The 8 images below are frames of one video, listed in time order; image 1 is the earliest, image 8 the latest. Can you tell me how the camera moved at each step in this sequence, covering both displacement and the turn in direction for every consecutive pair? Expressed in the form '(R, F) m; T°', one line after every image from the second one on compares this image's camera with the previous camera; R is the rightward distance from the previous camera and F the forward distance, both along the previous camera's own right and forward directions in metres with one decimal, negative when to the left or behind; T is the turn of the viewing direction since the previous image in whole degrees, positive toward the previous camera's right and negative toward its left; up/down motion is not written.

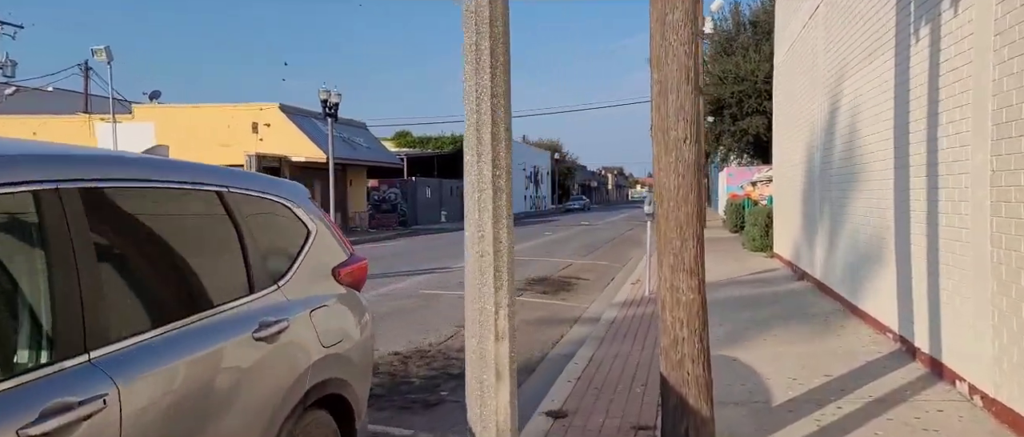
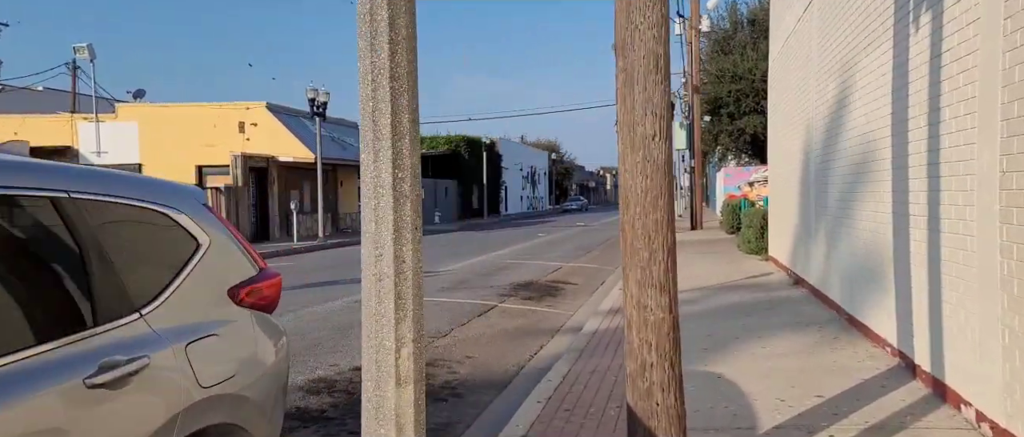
(+0.3, +0.5) m; 0°
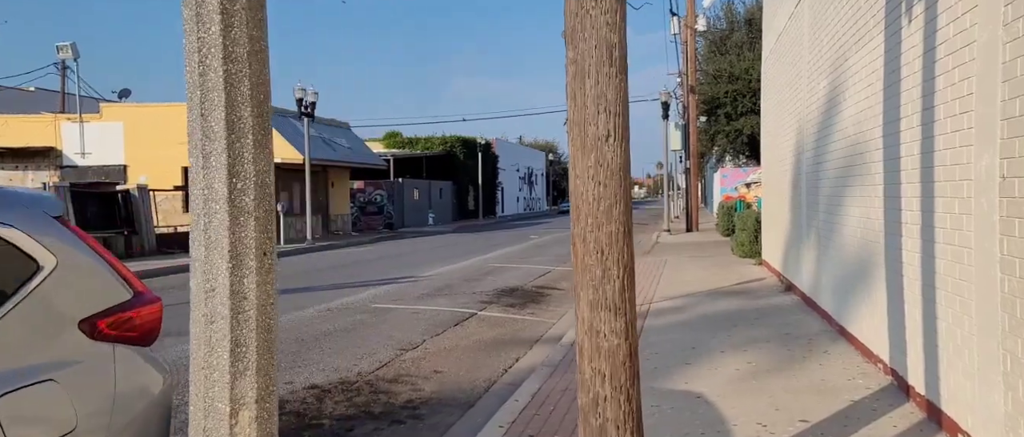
(+0.3, +0.4) m; 0°
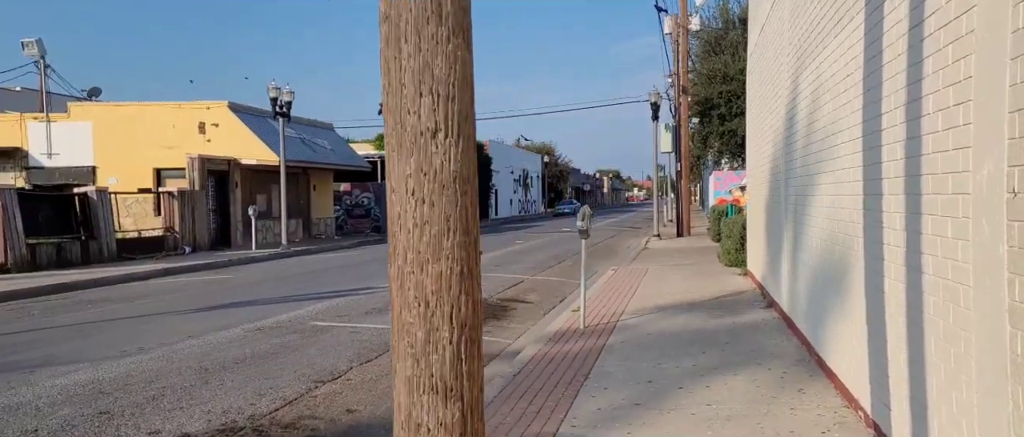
(+0.6, +1.0) m; 0°
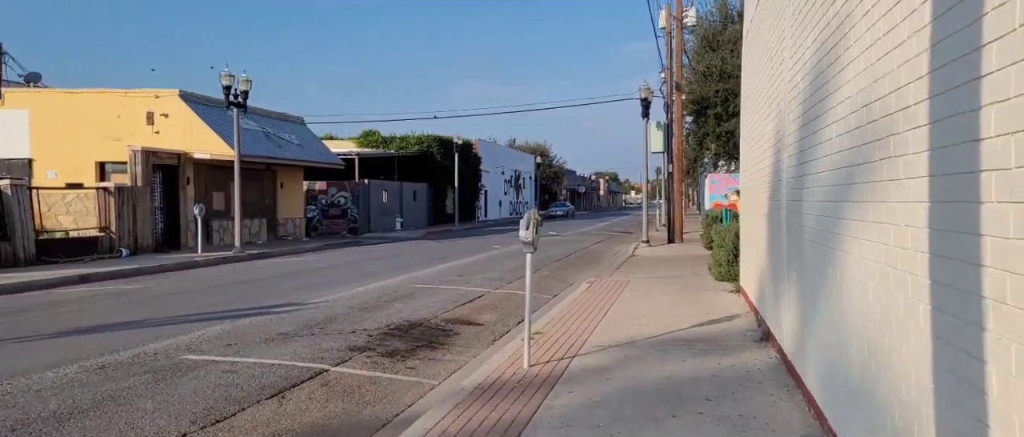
(+0.7, +2.1) m; 0°
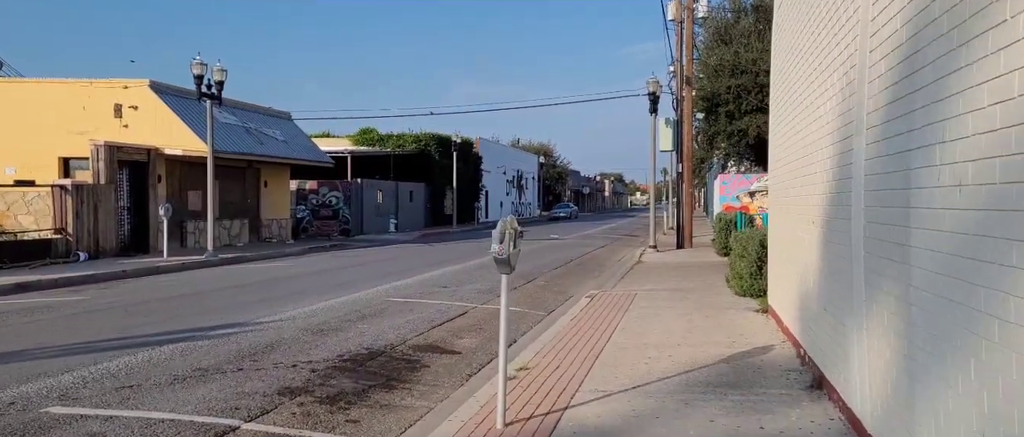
(+0.3, +1.9) m; 0°
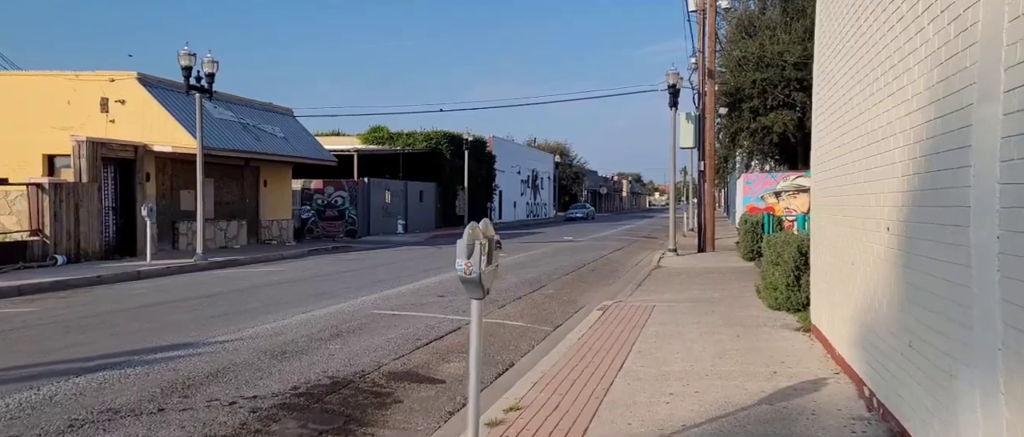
(+0.2, +1.5) m; -1°
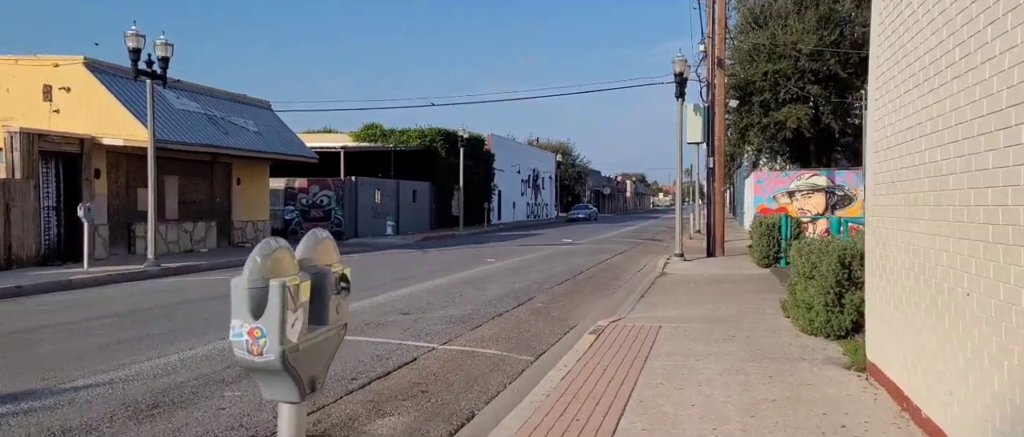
(+0.4, +2.2) m; 0°
